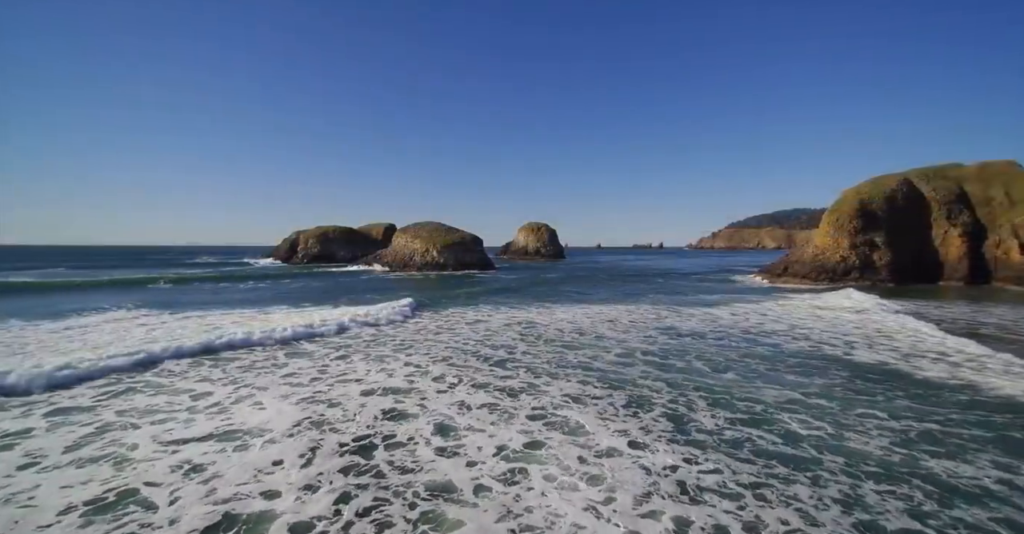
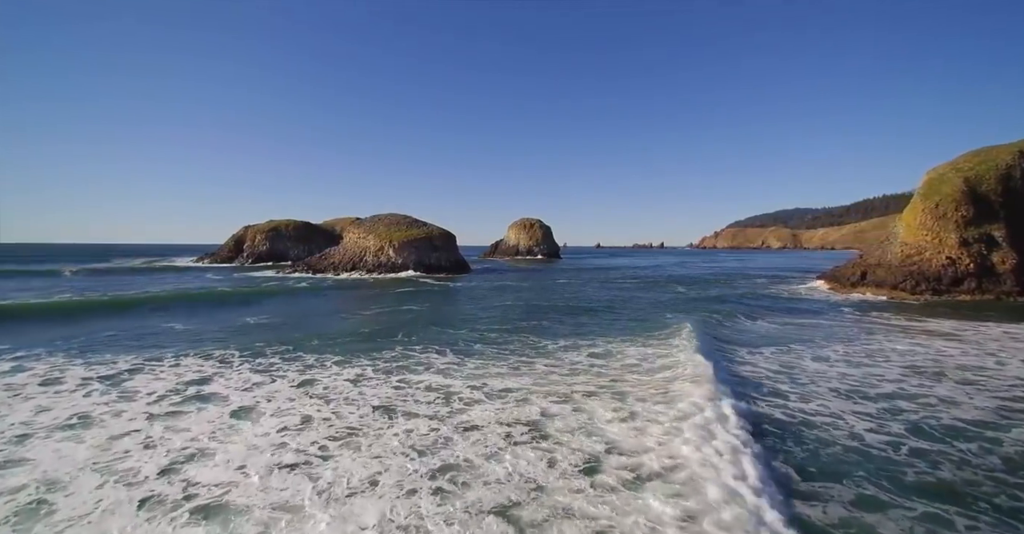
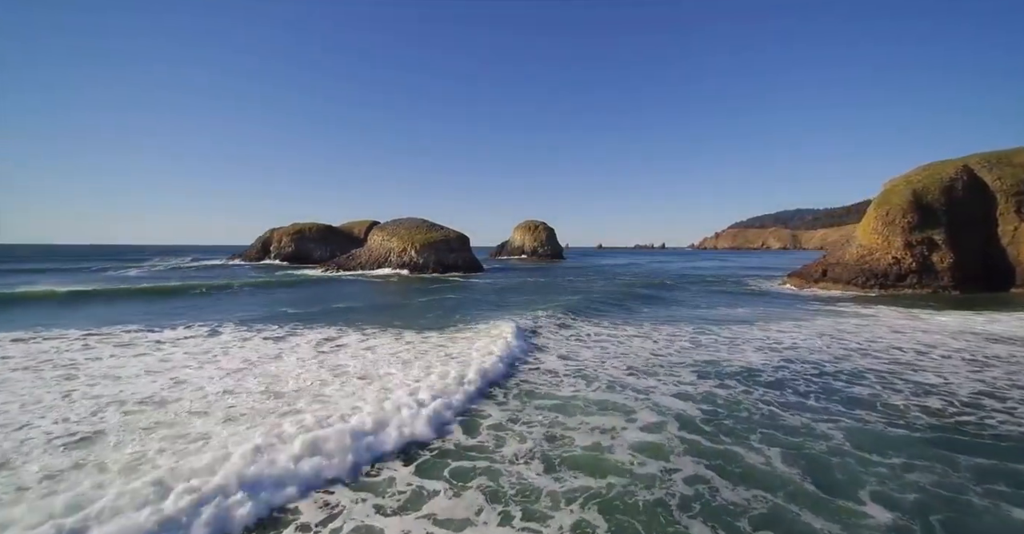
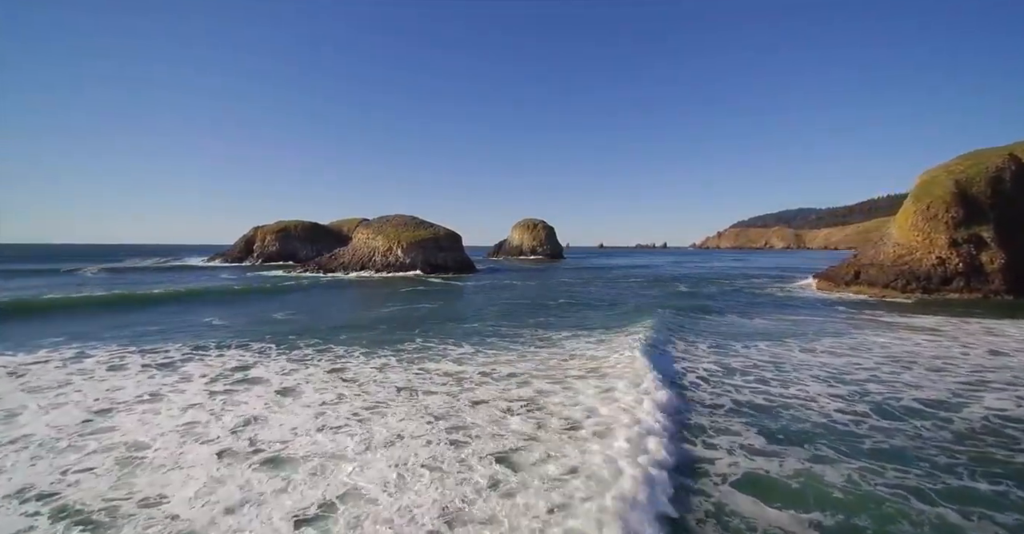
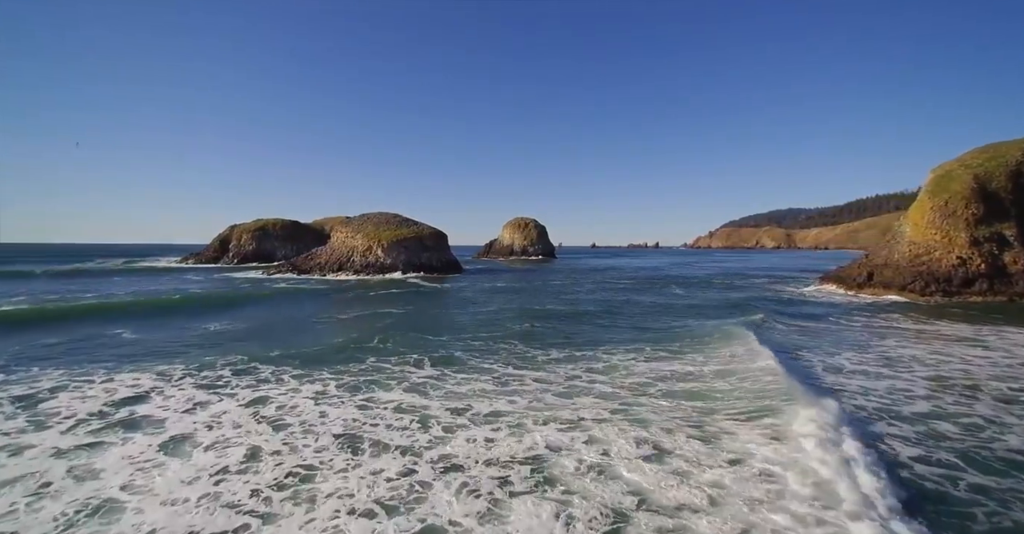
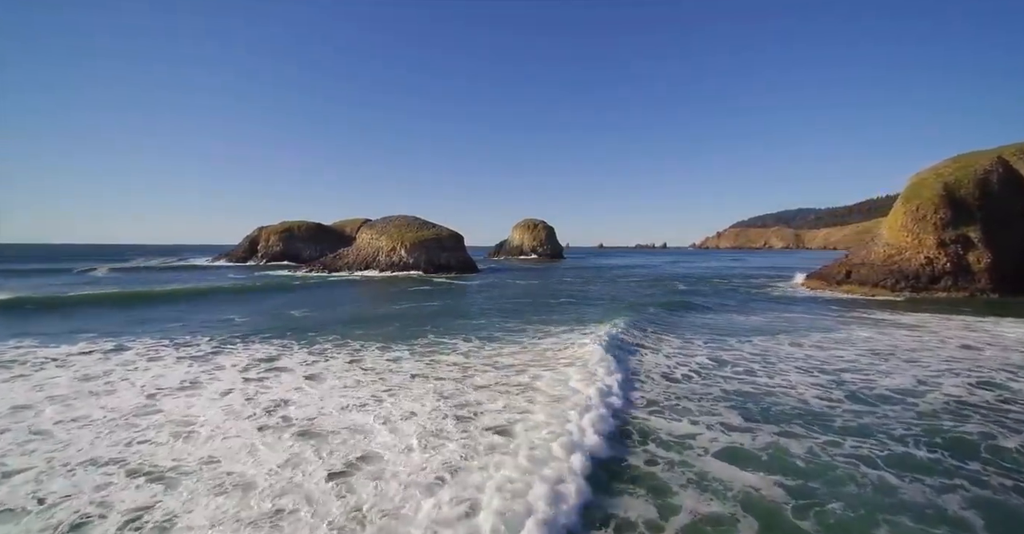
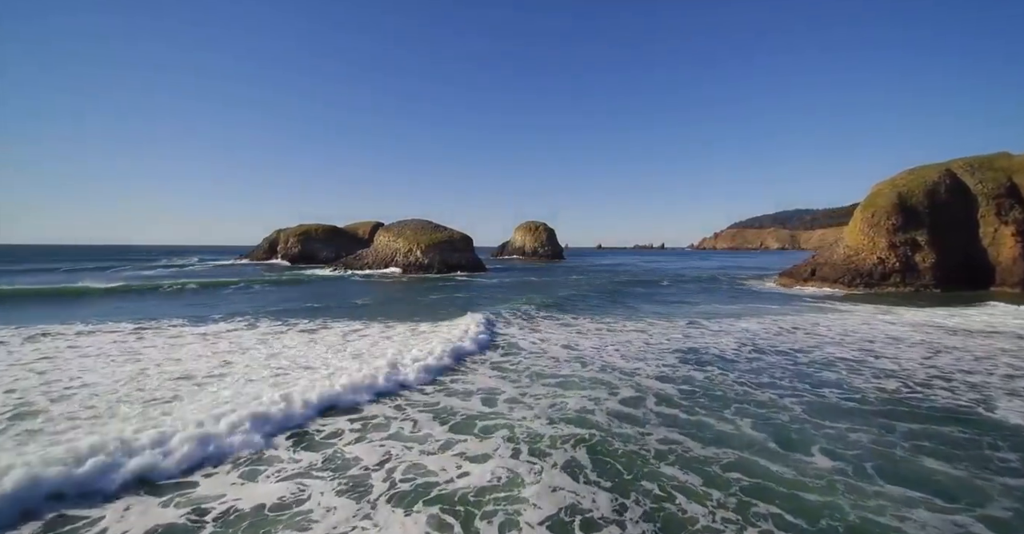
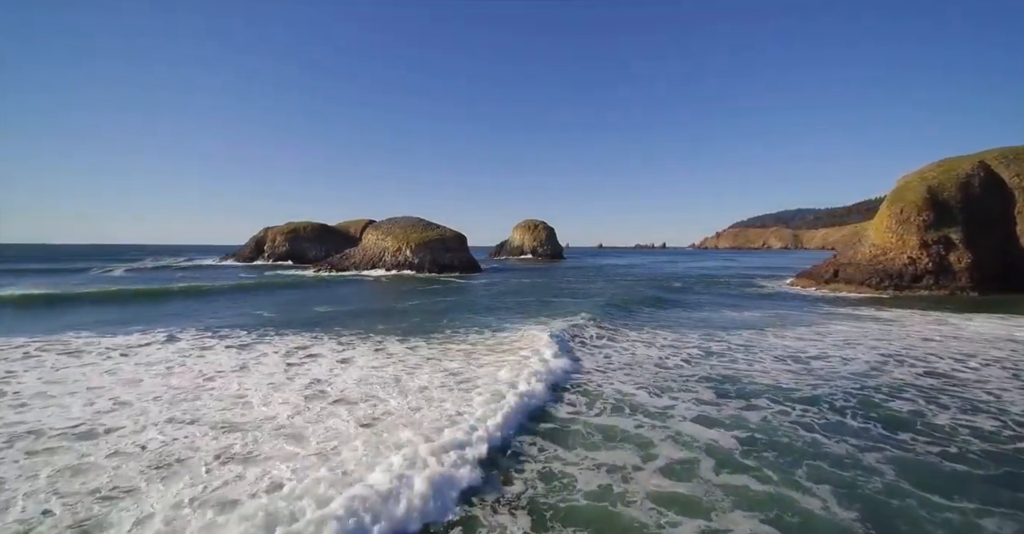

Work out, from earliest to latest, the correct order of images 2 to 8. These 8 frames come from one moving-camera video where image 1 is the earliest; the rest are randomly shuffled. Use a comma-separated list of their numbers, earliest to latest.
7, 3, 8, 6, 4, 2, 5
